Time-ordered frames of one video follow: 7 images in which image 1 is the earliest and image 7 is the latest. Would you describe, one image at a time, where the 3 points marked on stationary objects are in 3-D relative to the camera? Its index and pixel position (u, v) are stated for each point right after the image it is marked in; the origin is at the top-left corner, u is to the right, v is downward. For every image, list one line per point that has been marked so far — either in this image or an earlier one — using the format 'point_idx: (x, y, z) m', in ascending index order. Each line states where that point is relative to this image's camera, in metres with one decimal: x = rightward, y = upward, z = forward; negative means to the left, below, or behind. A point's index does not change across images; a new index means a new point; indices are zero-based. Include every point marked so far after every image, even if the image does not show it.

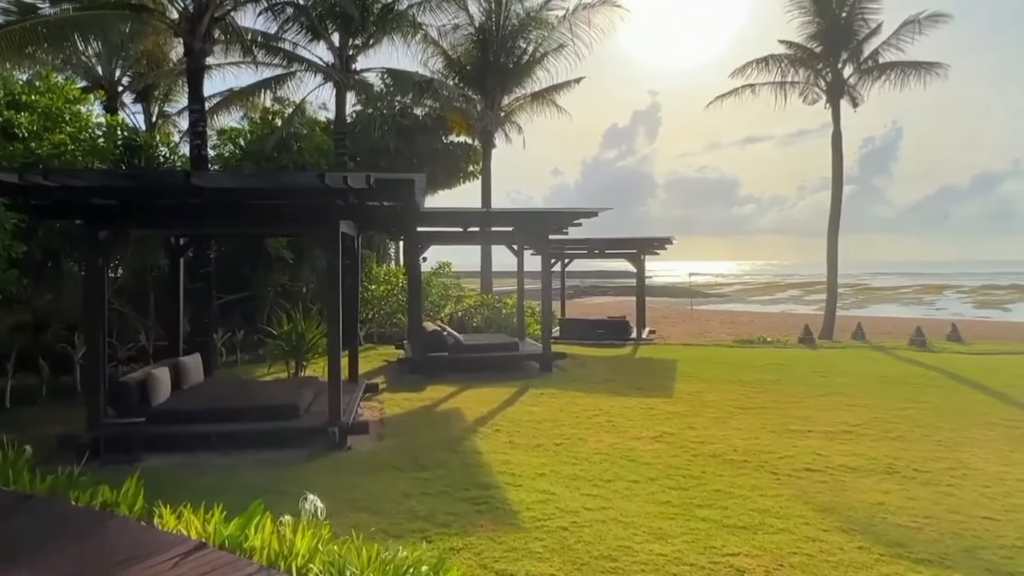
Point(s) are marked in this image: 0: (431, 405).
0: (-1.0, -1.4, +8.2) m
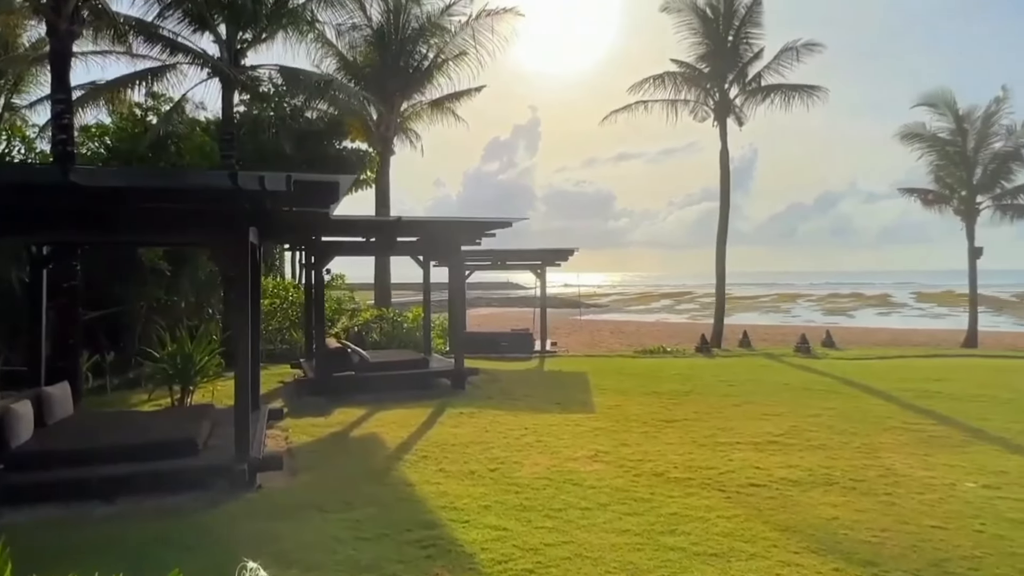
0: (-1.9, -1.6, +7.5) m
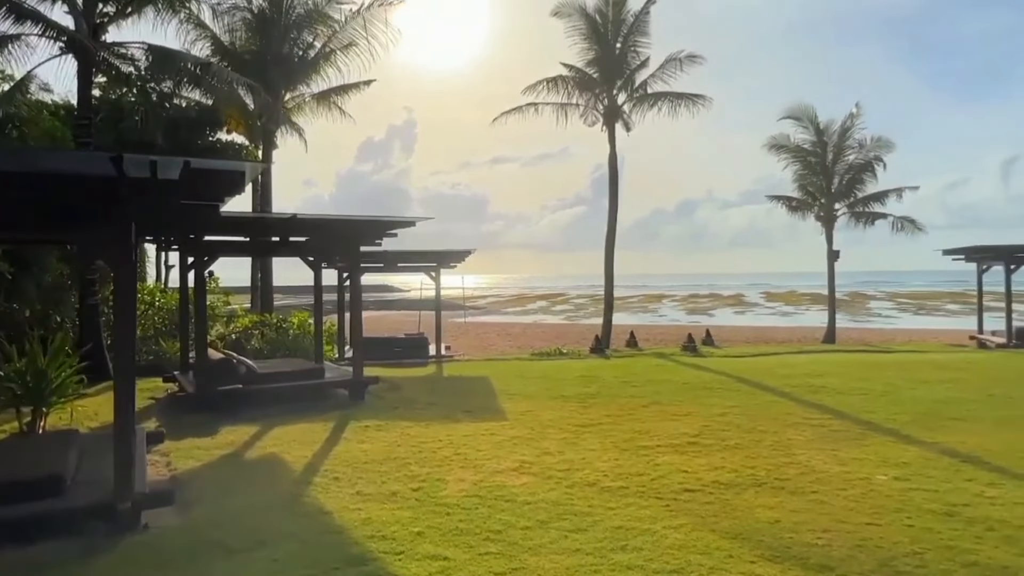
0: (-2.7, -1.6, +6.7) m
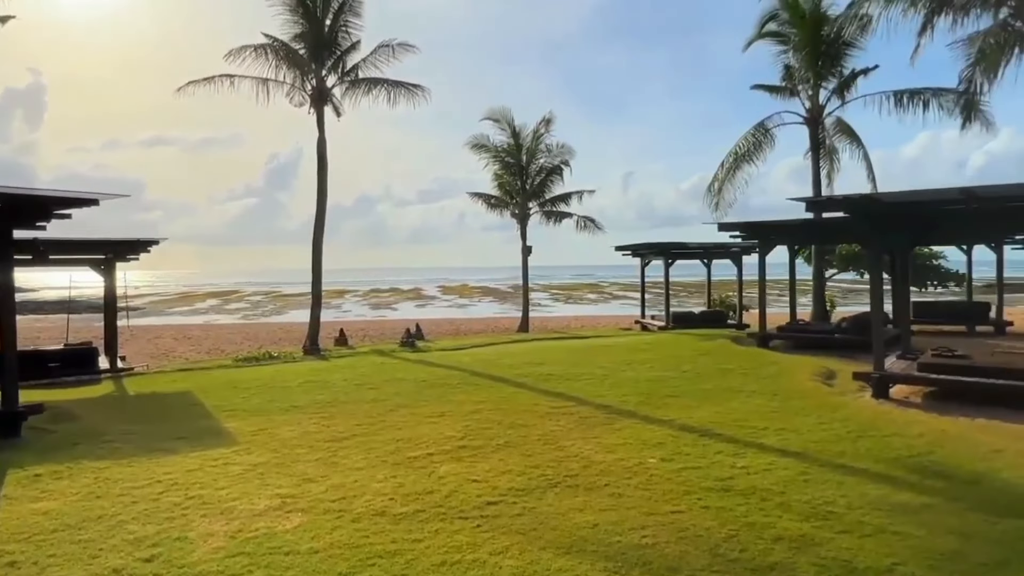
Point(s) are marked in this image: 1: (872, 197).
0: (-4.4, -1.6, +4.3) m
1: (+4.9, +1.2, +9.3) m
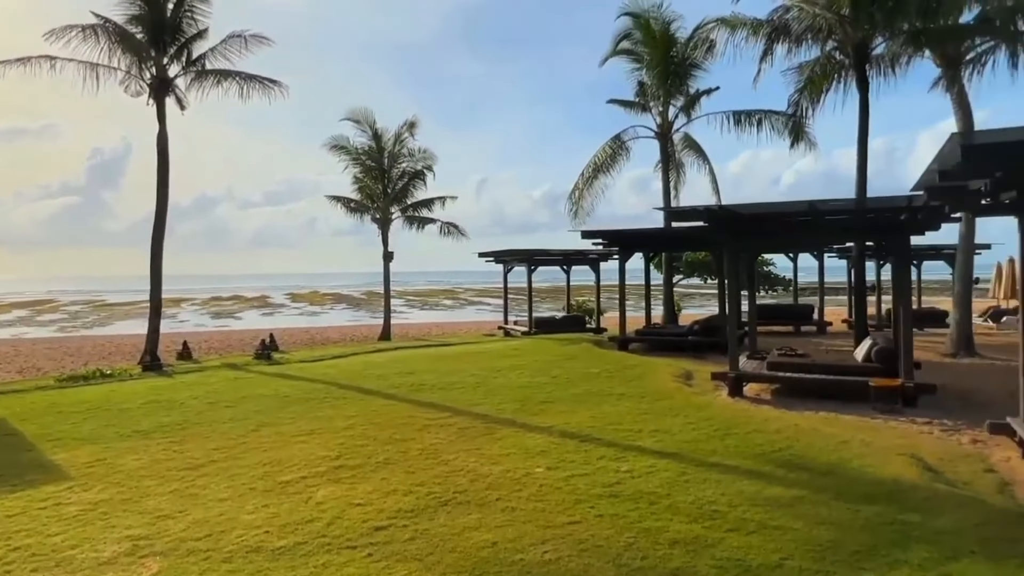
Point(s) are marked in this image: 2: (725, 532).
0: (-4.9, -1.7, +3.1) m
1: (+3.1, +1.2, +10.0) m
2: (+1.4, -1.6, +4.4) m
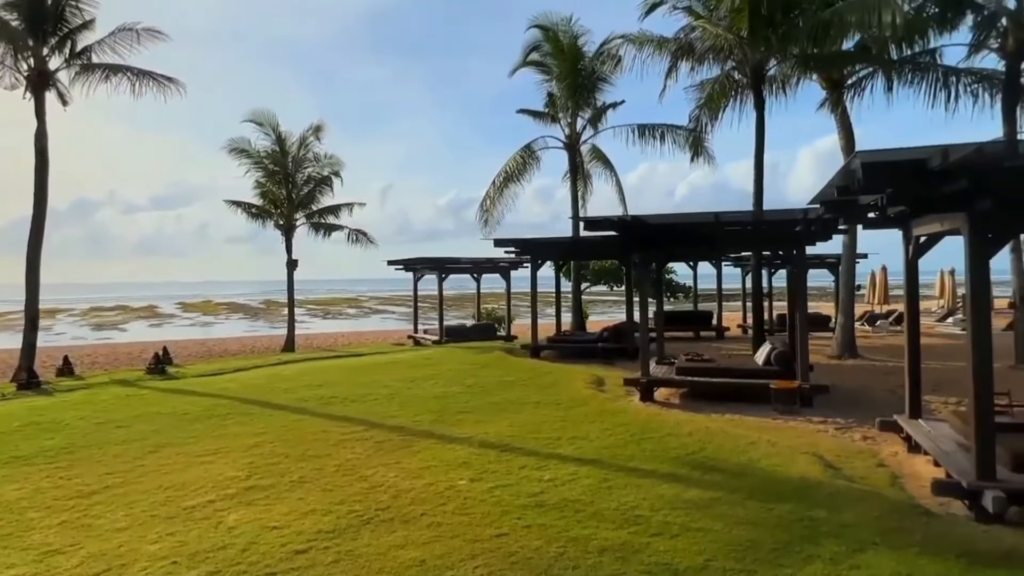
0: (-5.2, -1.8, +2.3) m
1: (+1.9, +1.0, +10.3) m
2: (+0.9, -1.6, +4.5) m
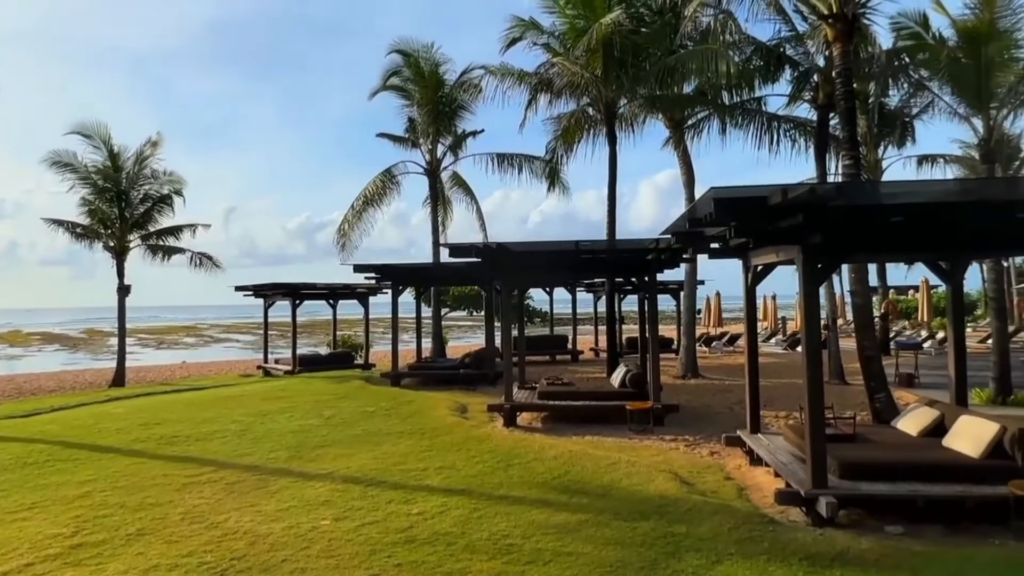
0: (-5.4, -1.9, +1.1) m
1: (-0.2, +0.7, +10.4) m
2: (+0.1, -1.8, +4.5) m
